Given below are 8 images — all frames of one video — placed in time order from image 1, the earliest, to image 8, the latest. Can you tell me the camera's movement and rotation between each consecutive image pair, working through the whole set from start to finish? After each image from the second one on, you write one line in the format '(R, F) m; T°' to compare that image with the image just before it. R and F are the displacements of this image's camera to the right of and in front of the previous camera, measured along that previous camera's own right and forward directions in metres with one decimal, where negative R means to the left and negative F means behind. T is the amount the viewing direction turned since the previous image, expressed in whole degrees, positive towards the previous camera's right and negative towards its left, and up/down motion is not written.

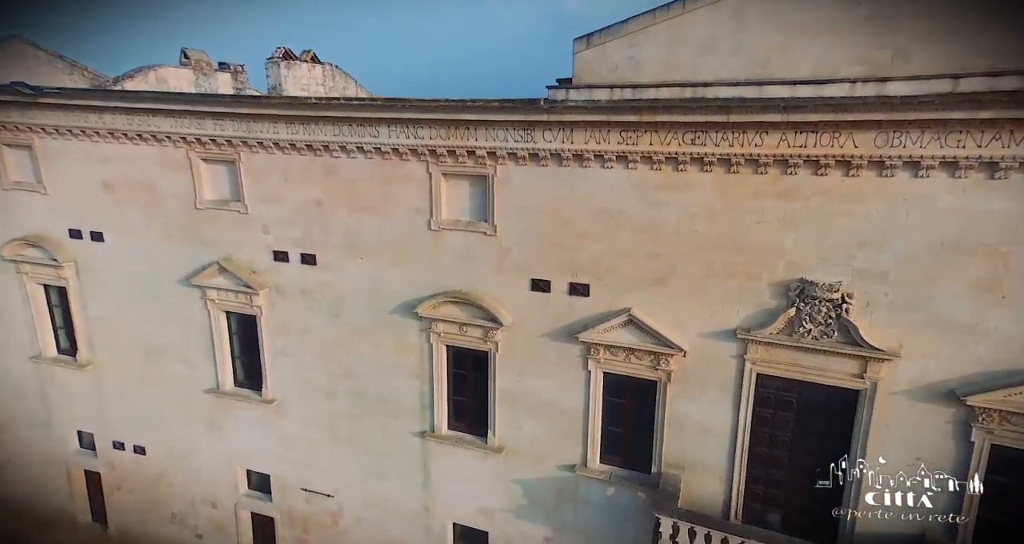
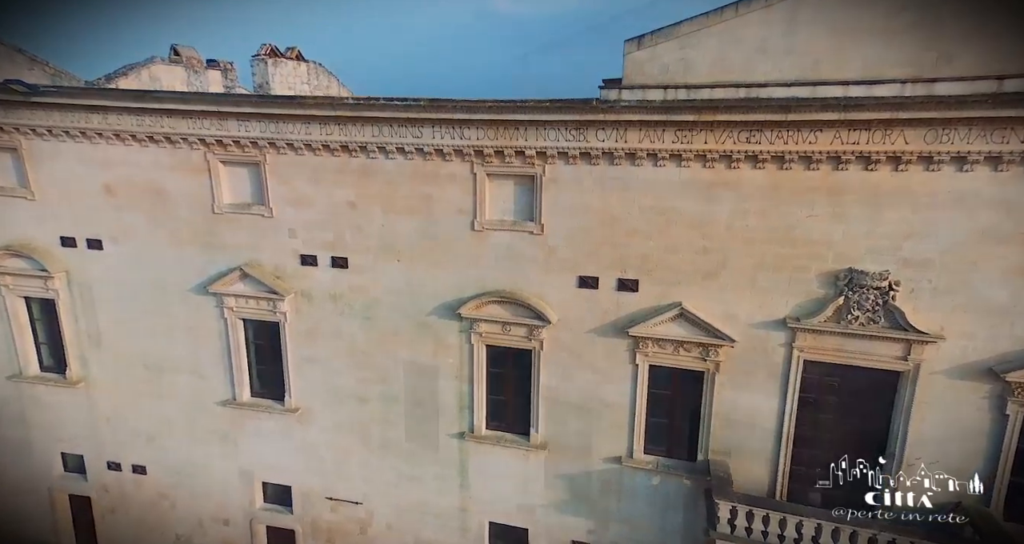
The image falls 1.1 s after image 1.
(-1.9, 0.0) m; +5°
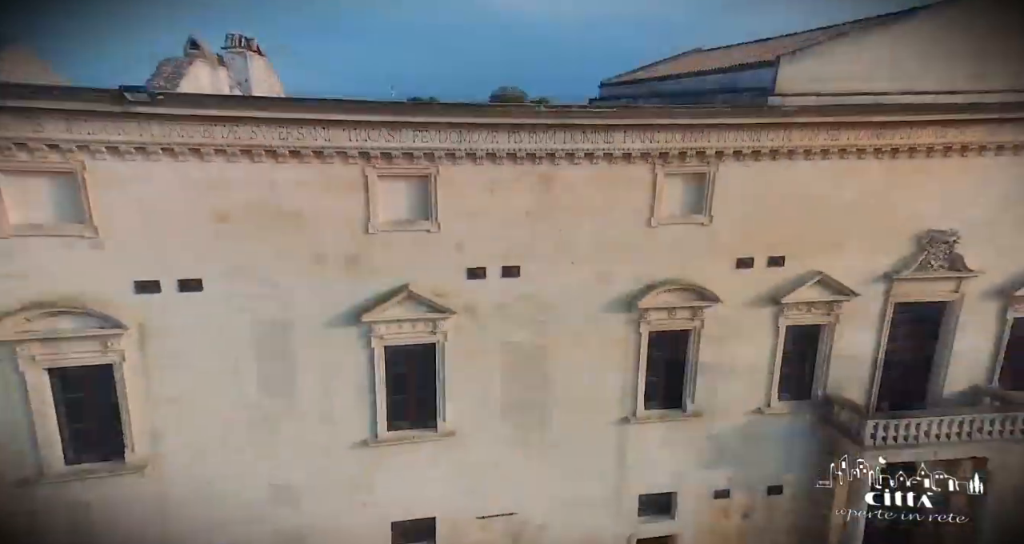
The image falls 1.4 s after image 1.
(+3.7, +0.2) m; -10°
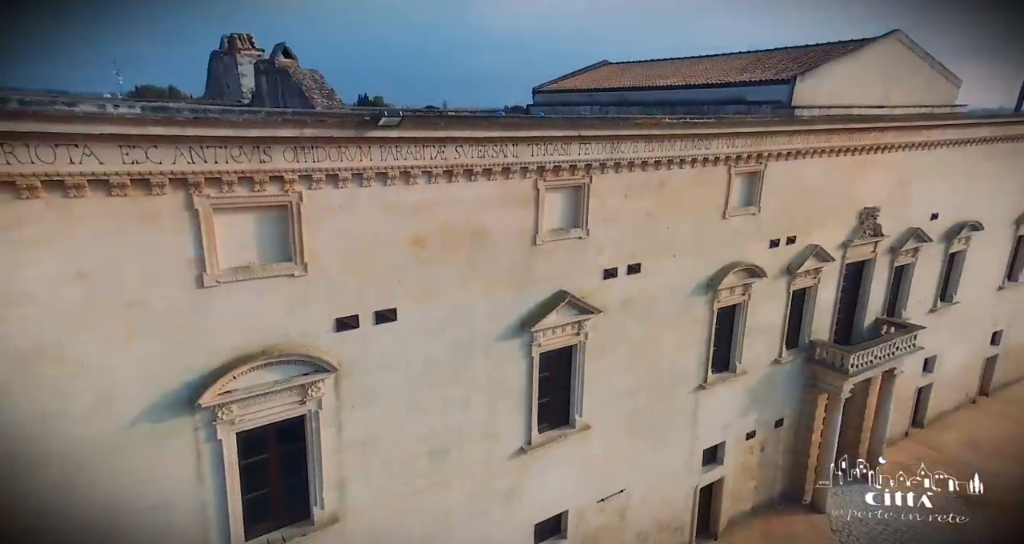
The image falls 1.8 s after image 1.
(-7.6, +0.6) m; +24°
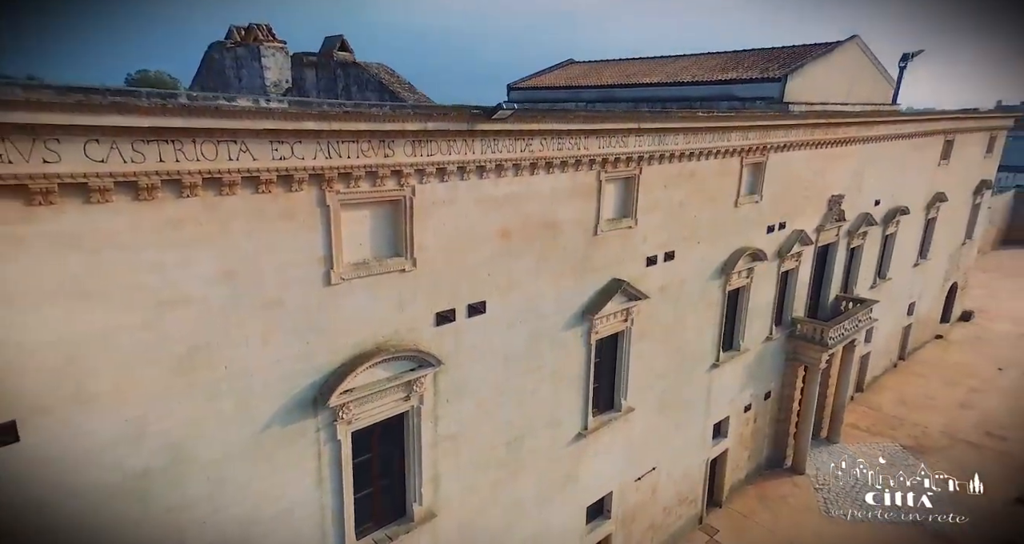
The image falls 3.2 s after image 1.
(-3.1, -0.1) m; +9°
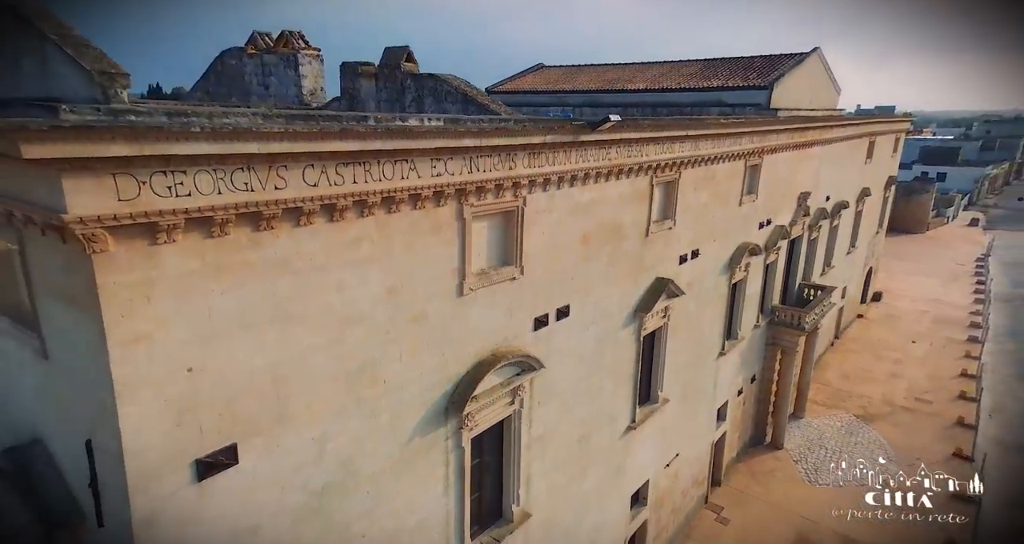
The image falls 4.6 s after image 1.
(-2.9, -0.2) m; +8°
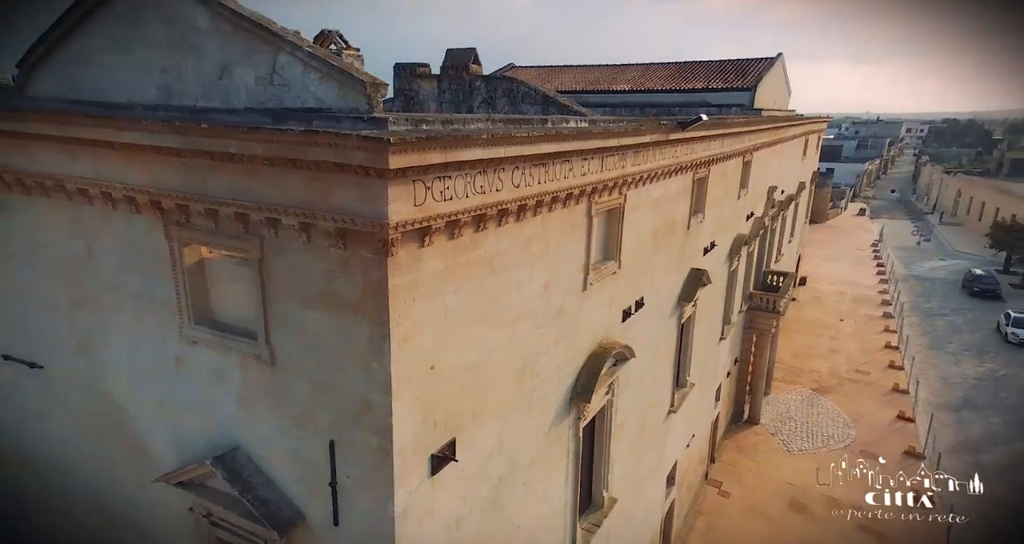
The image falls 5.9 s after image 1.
(-2.9, -0.2) m; +8°
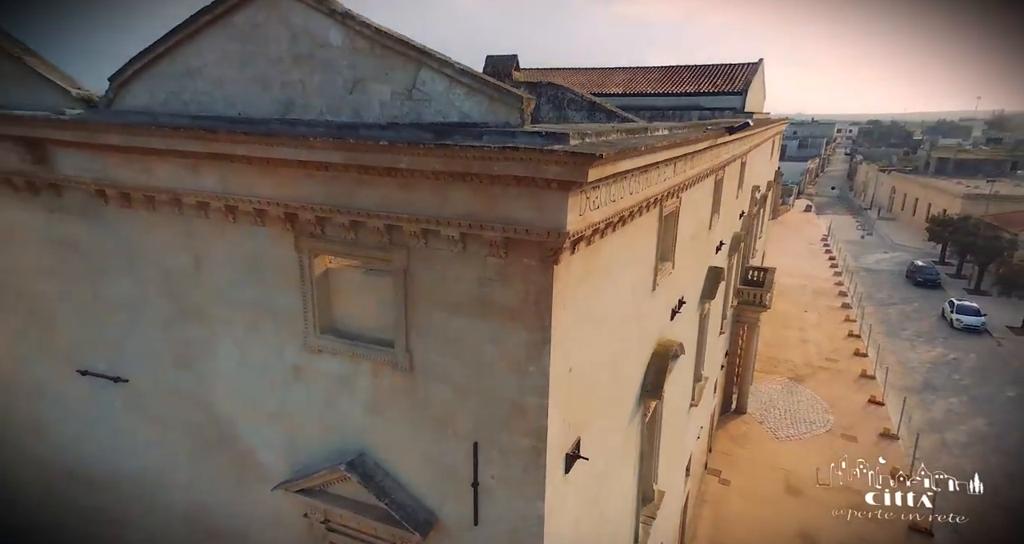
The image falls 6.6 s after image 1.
(-1.7, -0.2) m; +4°
